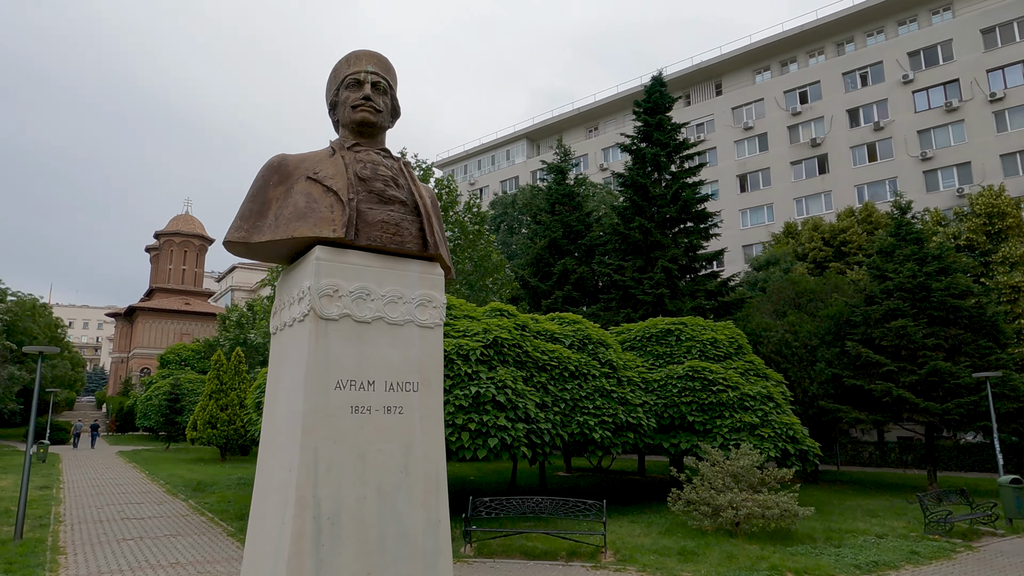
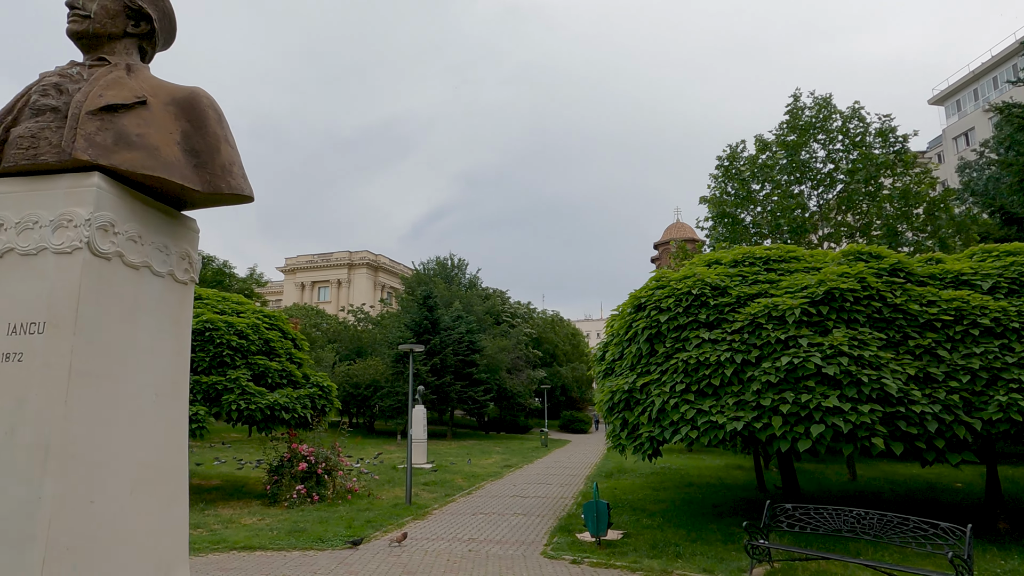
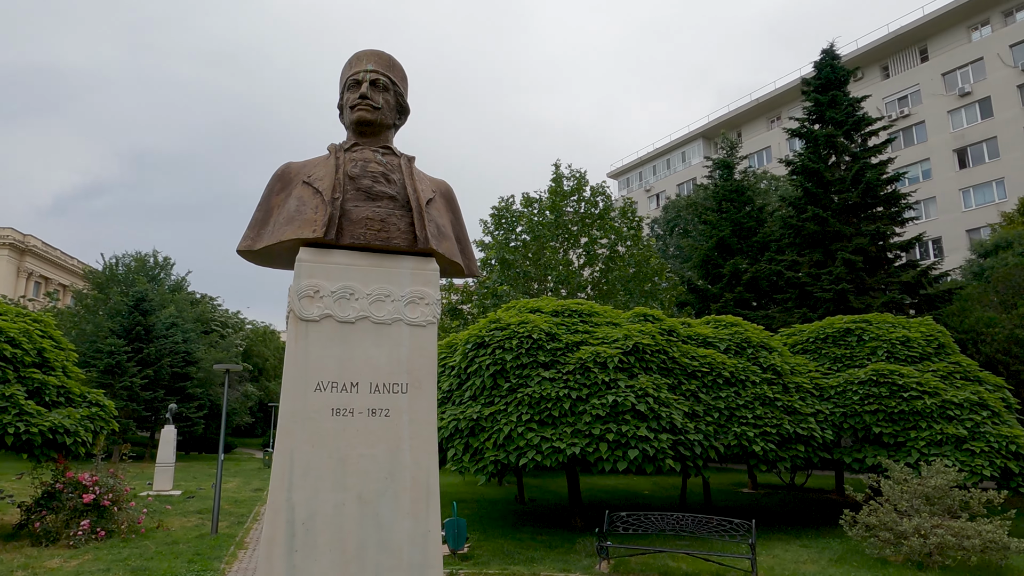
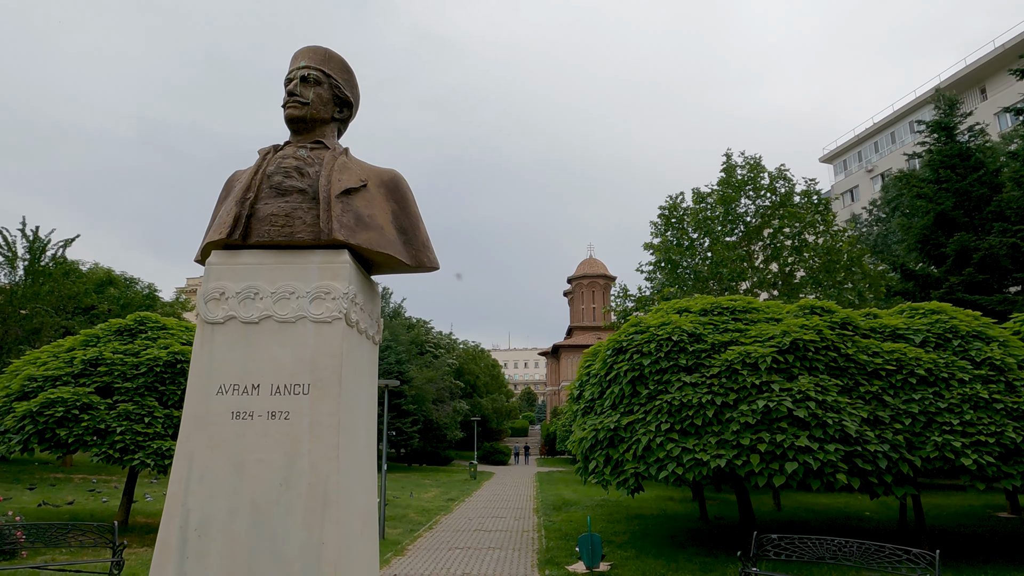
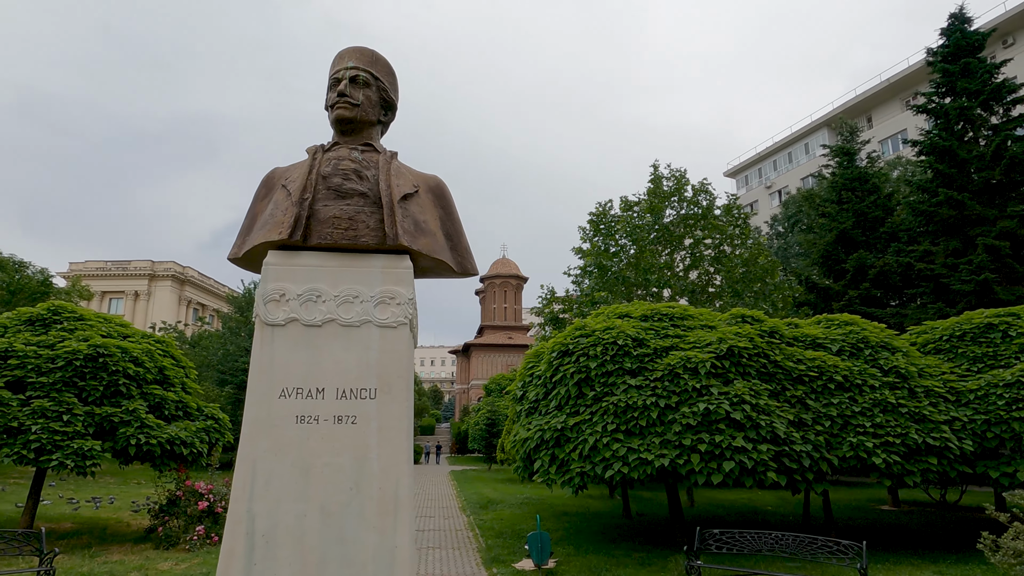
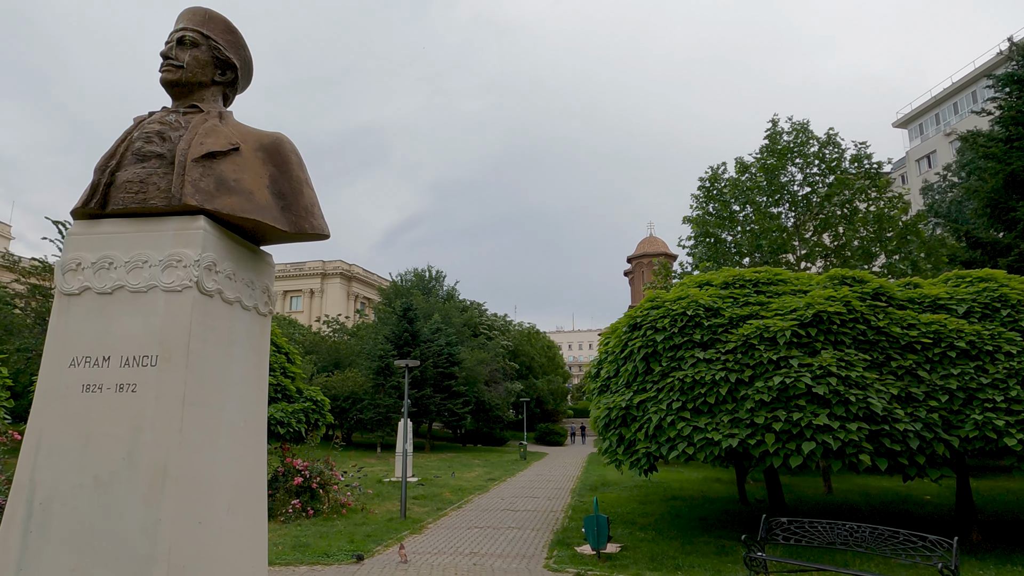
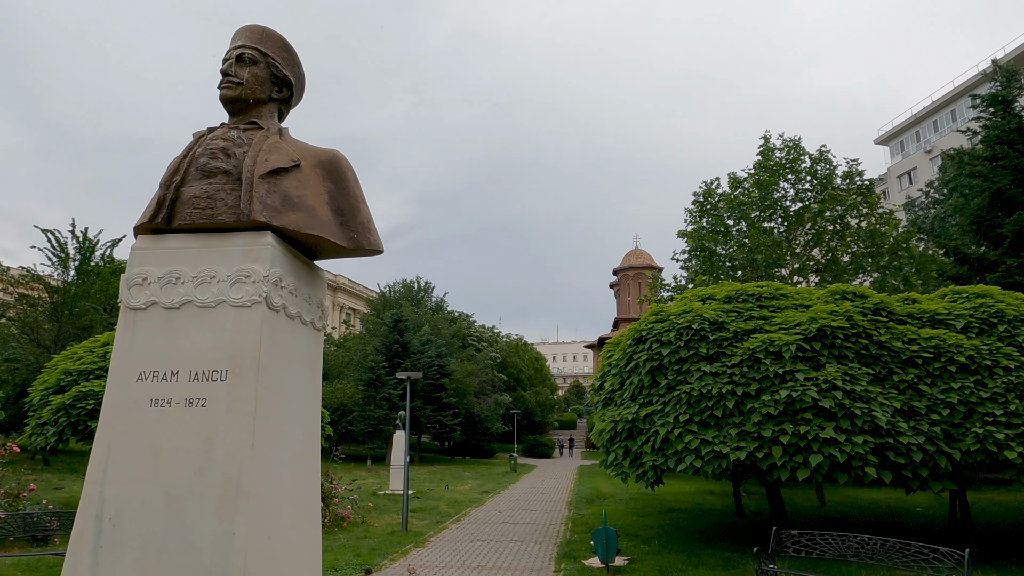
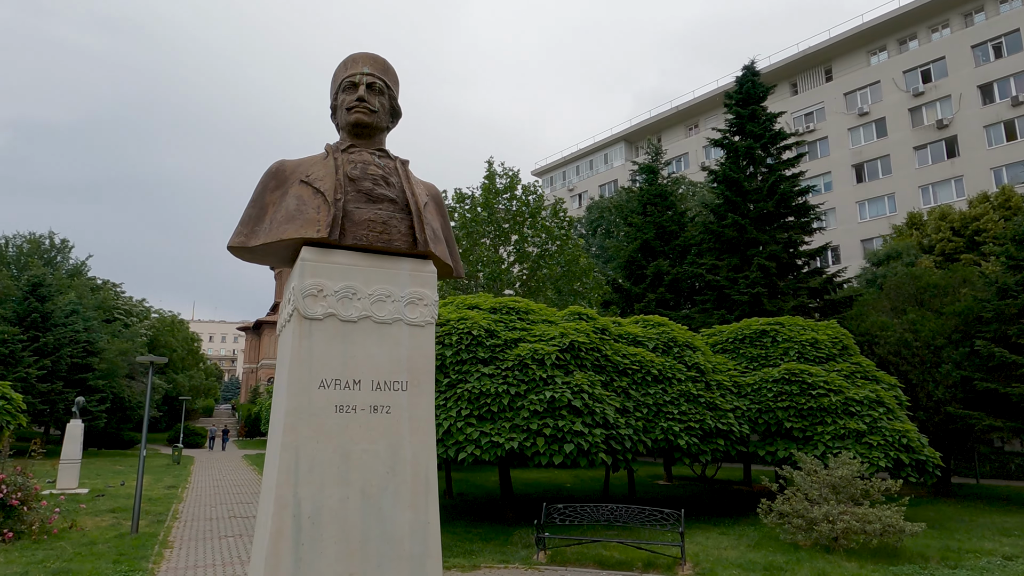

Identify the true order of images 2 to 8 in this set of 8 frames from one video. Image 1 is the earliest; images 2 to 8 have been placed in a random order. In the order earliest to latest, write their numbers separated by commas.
8, 3, 5, 4, 7, 6, 2
